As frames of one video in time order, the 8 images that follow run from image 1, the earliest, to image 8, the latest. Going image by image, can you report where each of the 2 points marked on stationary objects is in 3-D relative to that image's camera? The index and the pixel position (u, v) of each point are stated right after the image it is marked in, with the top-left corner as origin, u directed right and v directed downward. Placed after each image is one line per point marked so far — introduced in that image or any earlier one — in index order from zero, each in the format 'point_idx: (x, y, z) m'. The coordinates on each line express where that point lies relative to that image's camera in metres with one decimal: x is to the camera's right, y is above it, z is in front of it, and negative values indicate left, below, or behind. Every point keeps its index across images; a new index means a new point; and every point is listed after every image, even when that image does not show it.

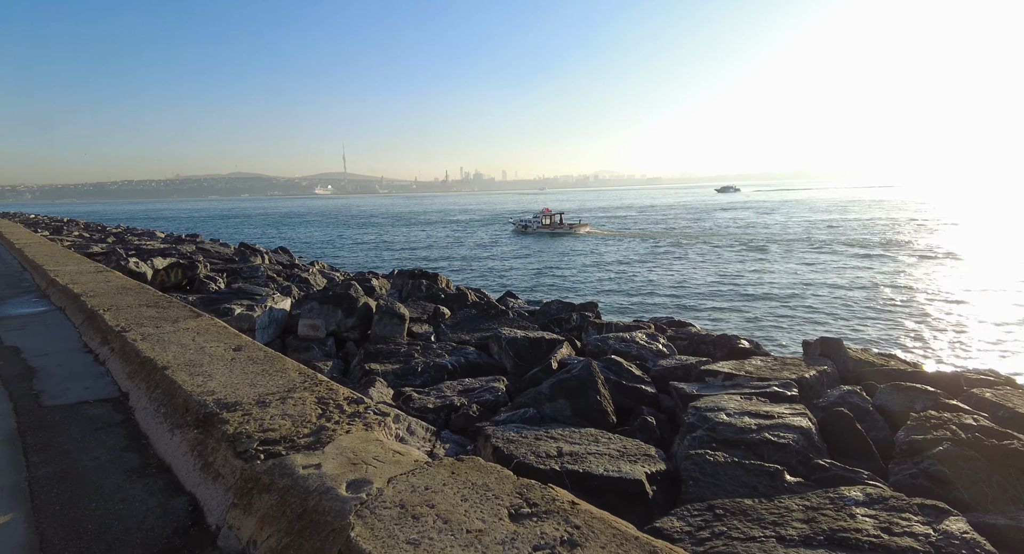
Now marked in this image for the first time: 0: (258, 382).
0: (-1.7, -0.7, +4.0) m
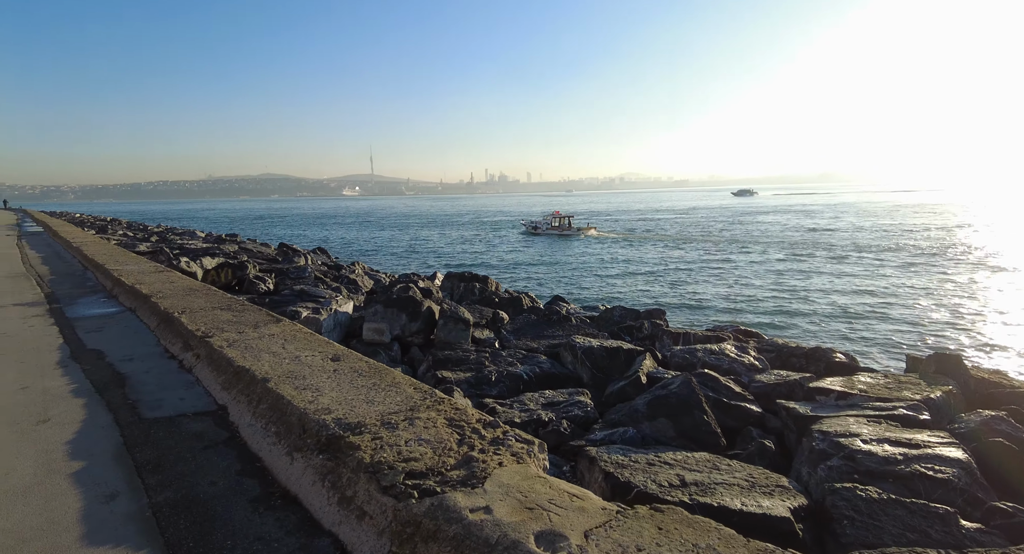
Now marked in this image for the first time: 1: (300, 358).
0: (-0.9, -0.8, +3.7) m
1: (-1.8, -0.7, +5.0) m
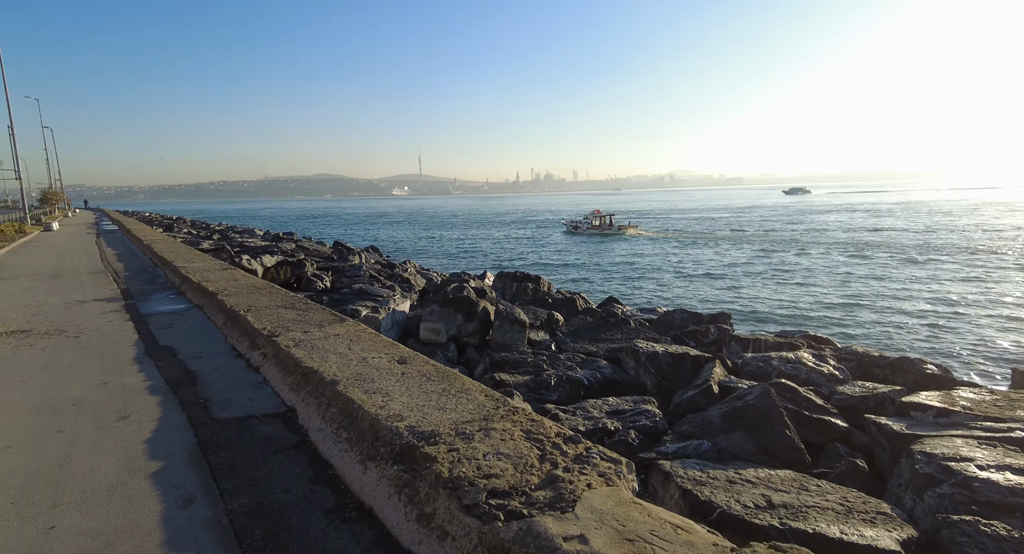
0: (-0.4, -0.8, +3.6) m
1: (-1.2, -0.7, +4.9) m
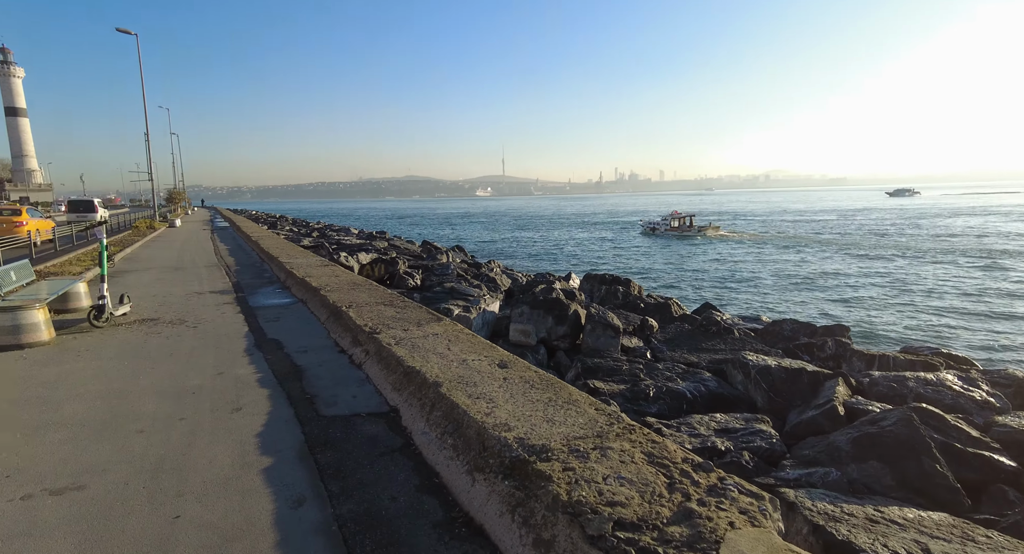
0: (+0.2, -0.8, +3.4) m
1: (-0.4, -0.7, +4.8) m
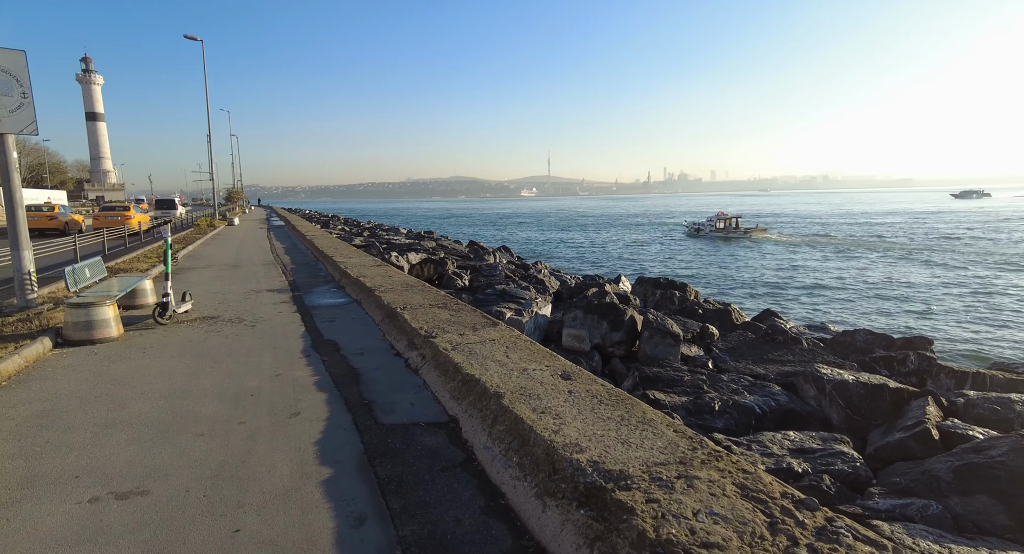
0: (+0.6, -0.9, +3.1) m
1: (+0.1, -0.7, +4.6) m
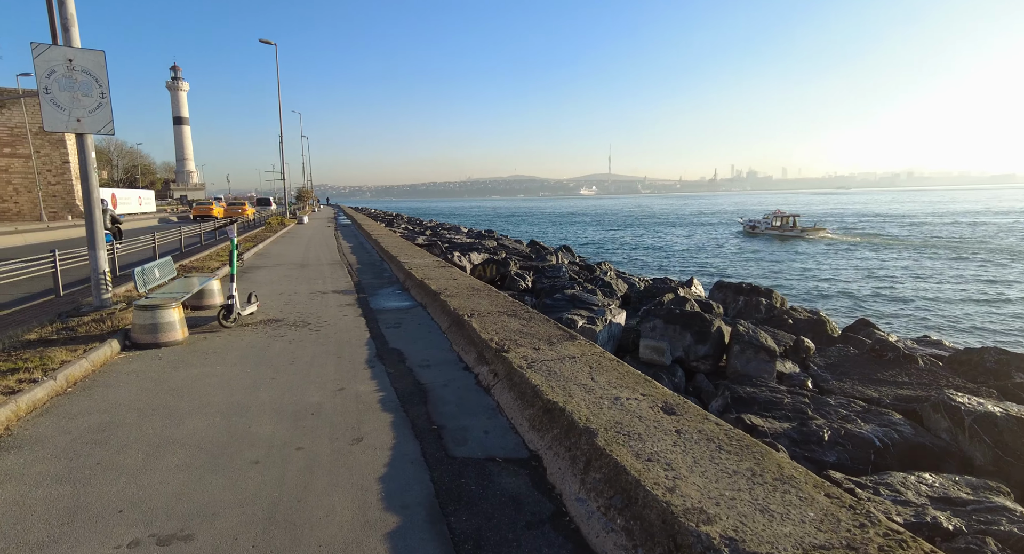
0: (+1.1, -0.9, +2.4) m
1: (+0.7, -0.8, +3.9) m
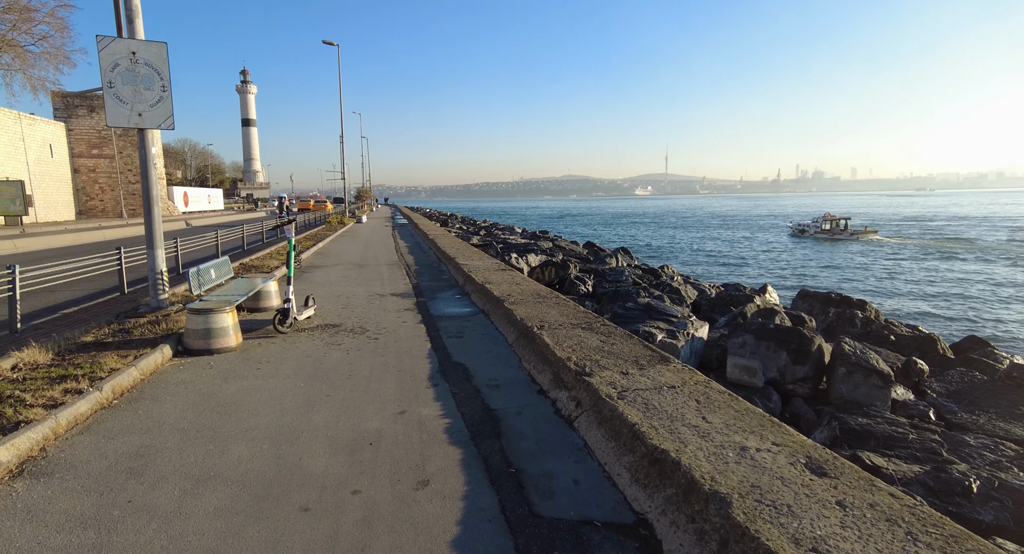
0: (+1.5, -1.1, +1.6) m
1: (+1.2, -0.9, +3.1) m
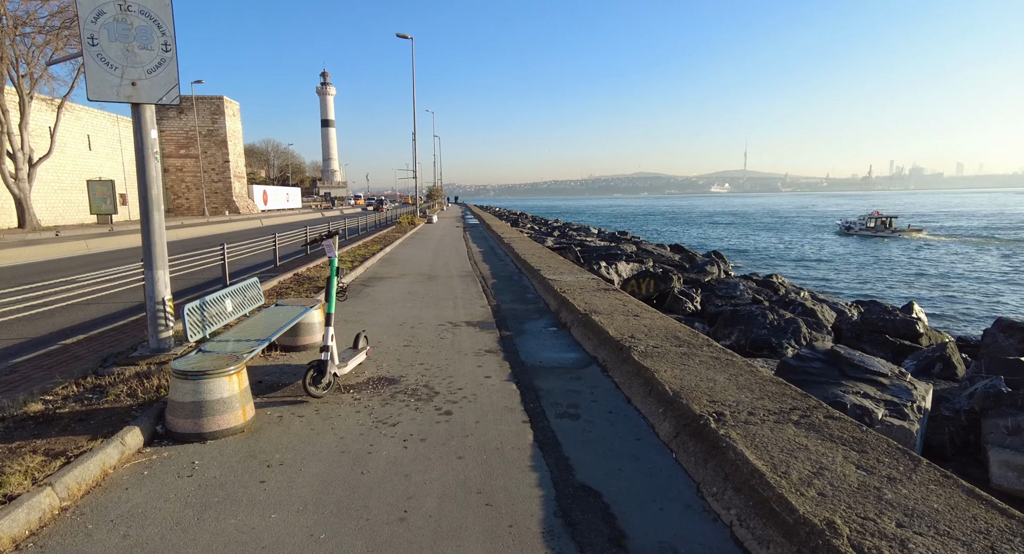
0: (+1.9, -1.5, -1.1) m
1: (+1.9, -1.3, +0.4) m
